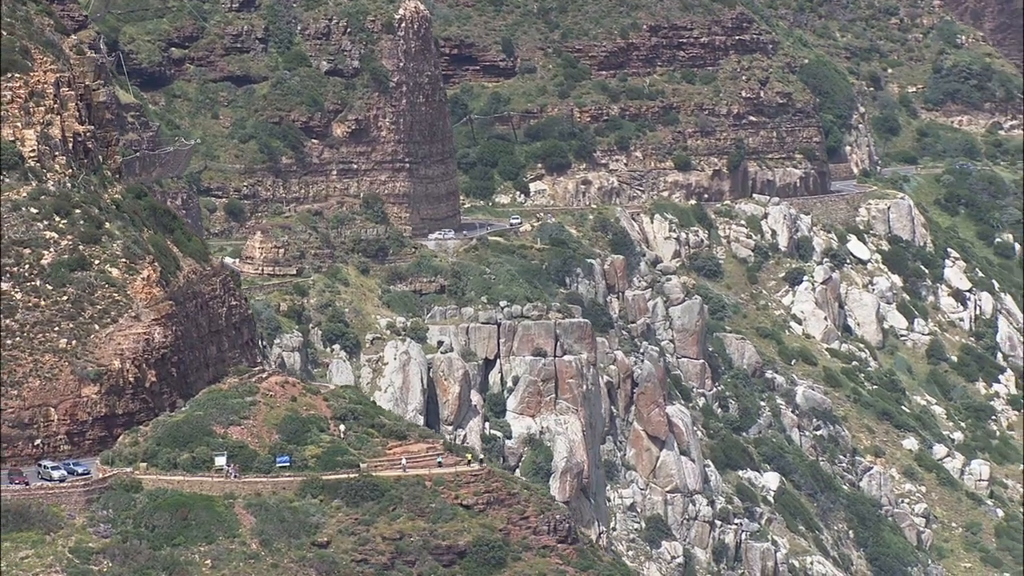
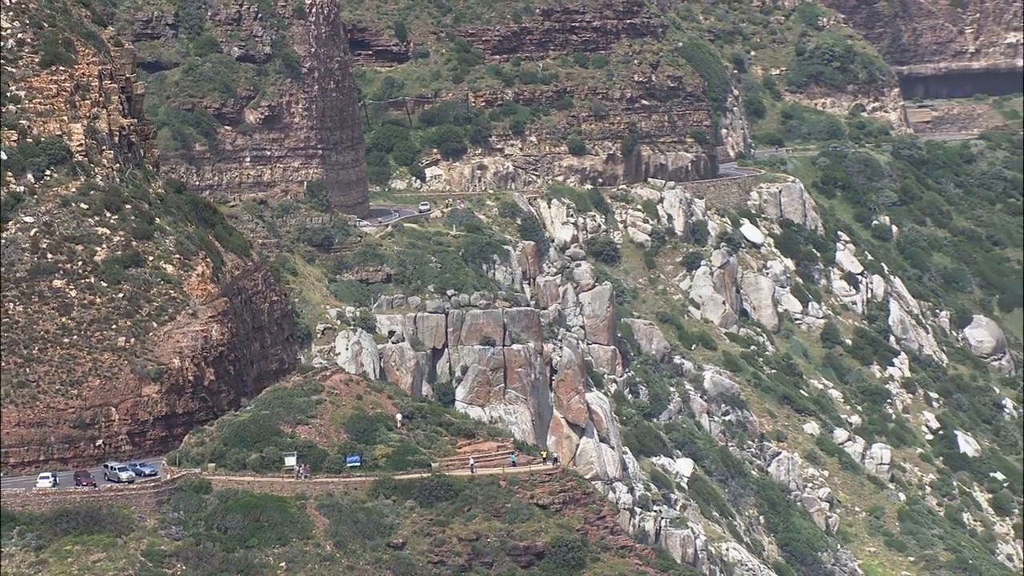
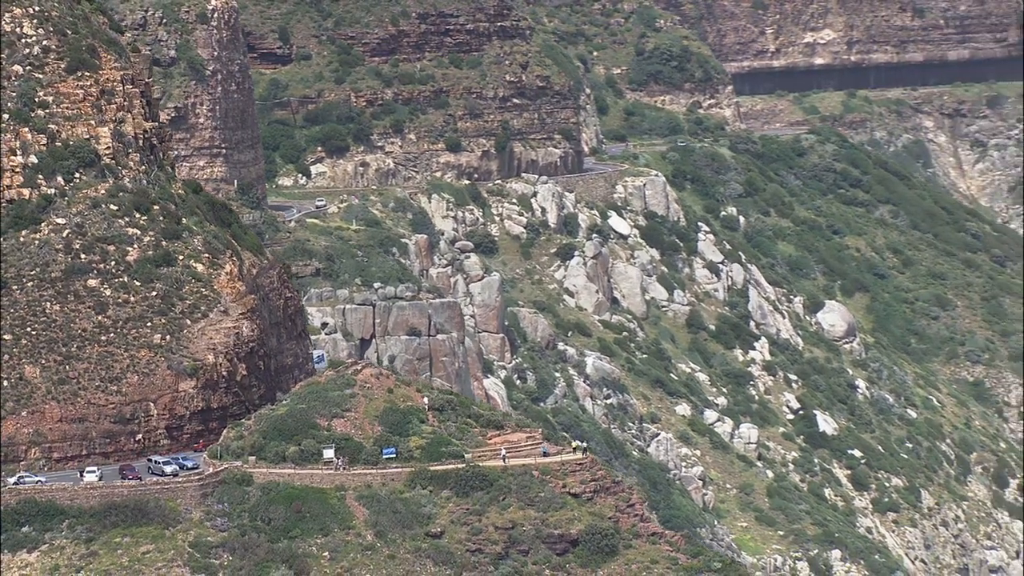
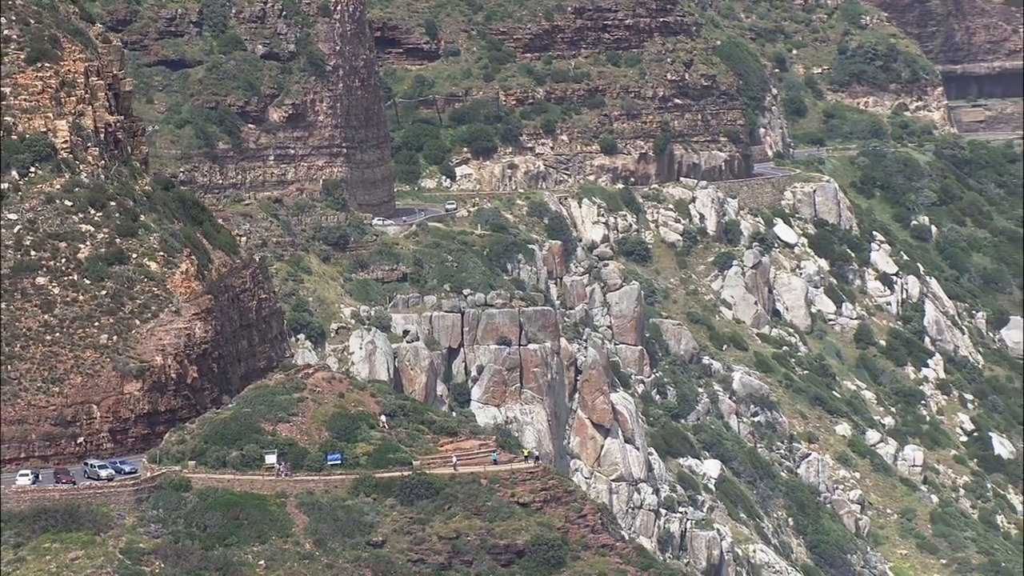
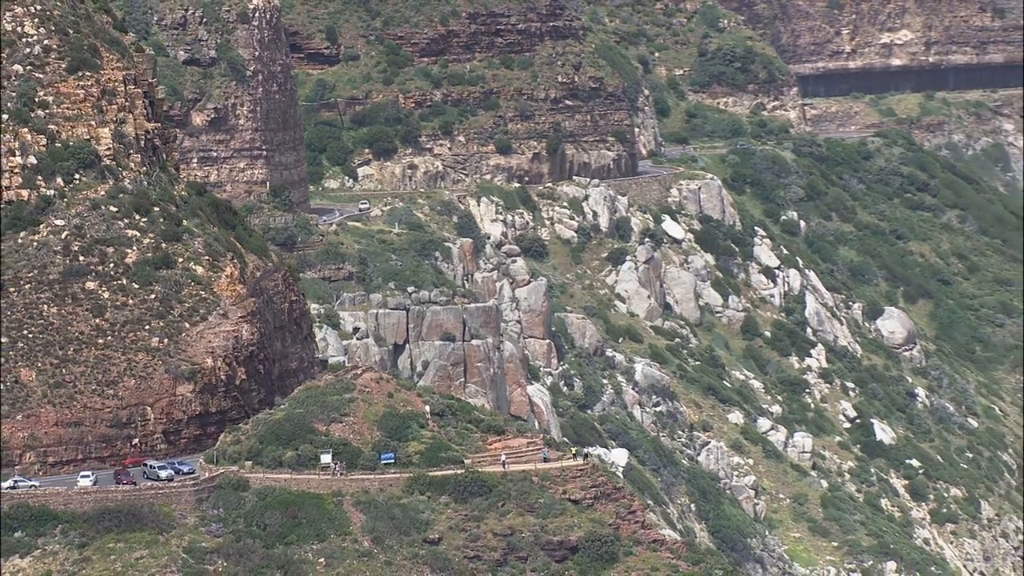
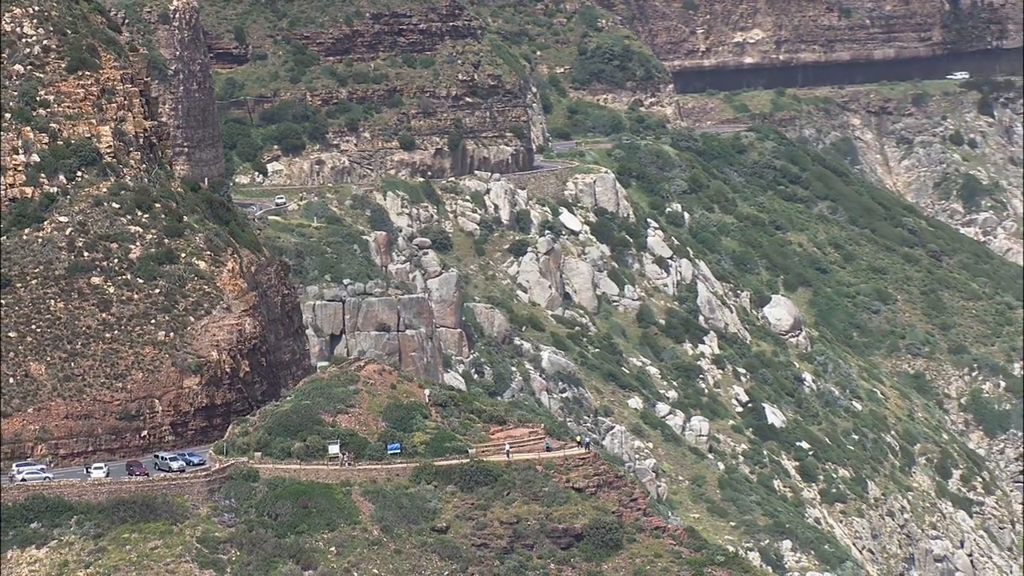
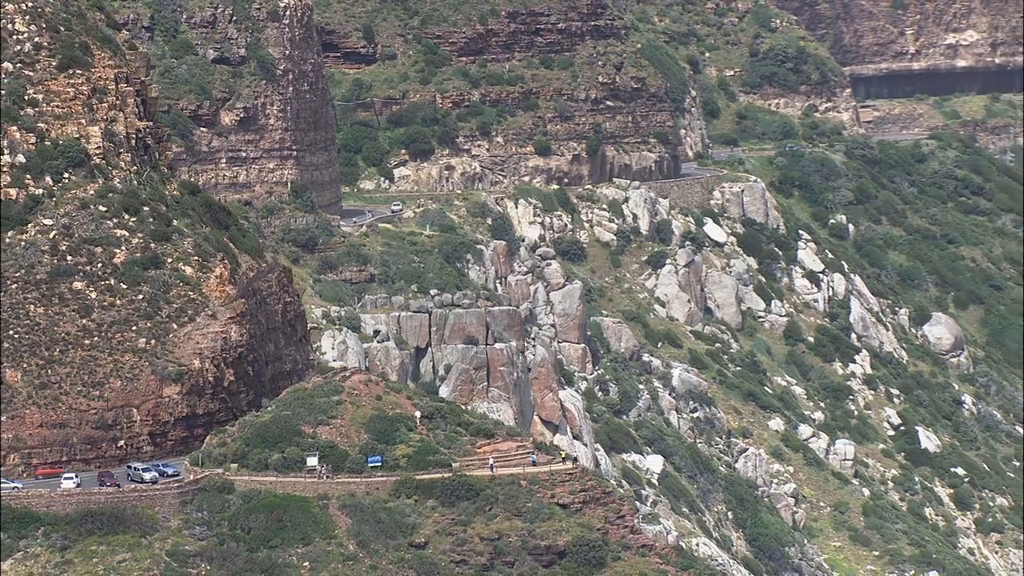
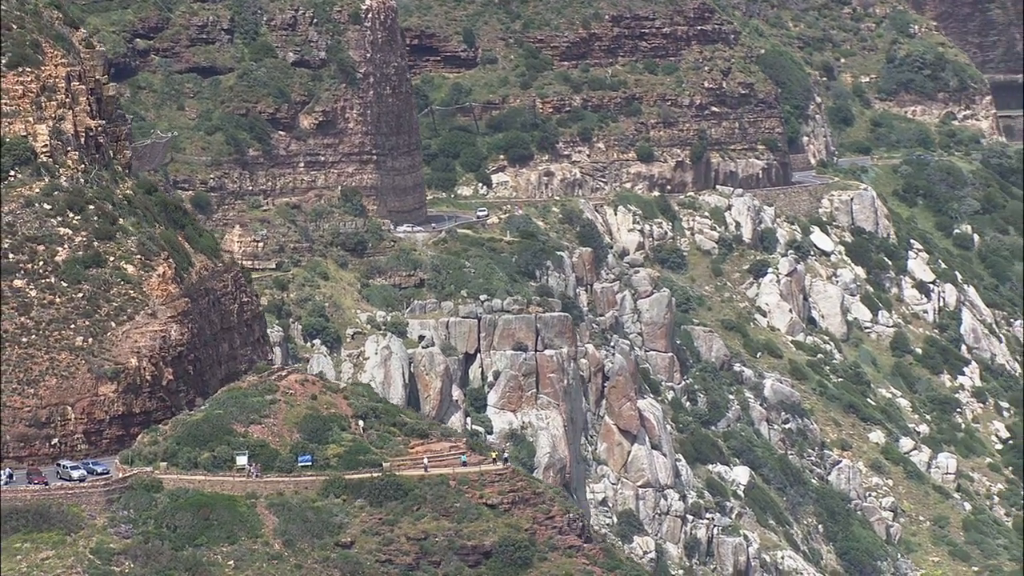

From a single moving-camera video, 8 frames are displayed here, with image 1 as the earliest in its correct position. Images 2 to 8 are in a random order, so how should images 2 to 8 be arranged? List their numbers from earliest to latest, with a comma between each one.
8, 4, 2, 7, 5, 3, 6
